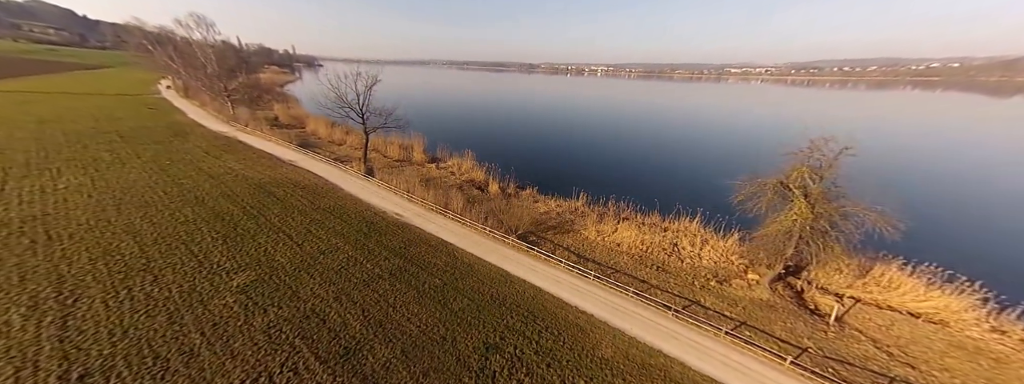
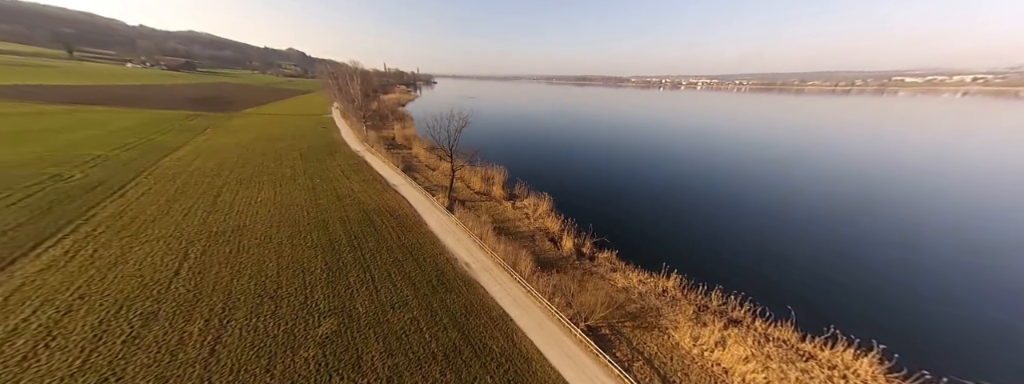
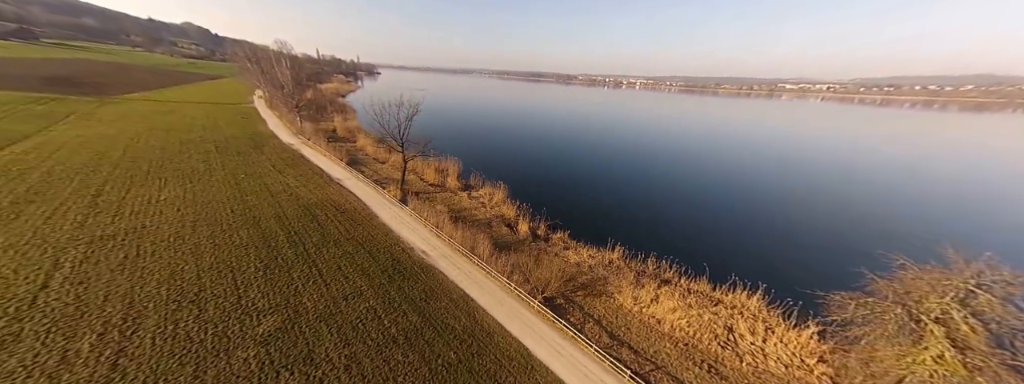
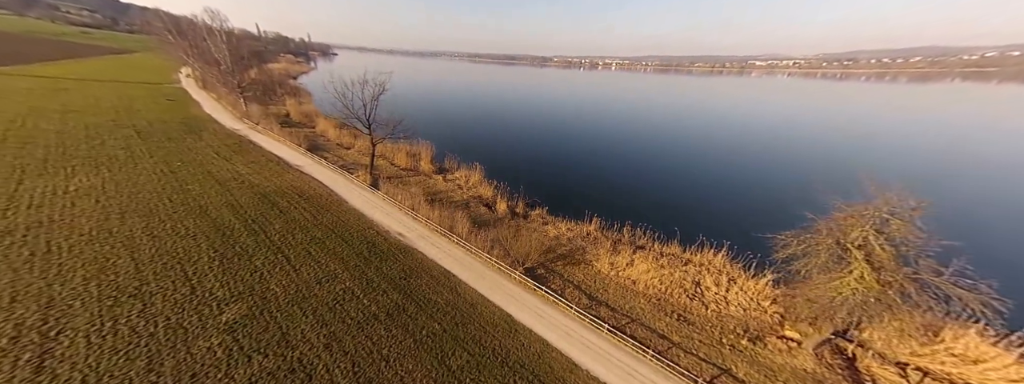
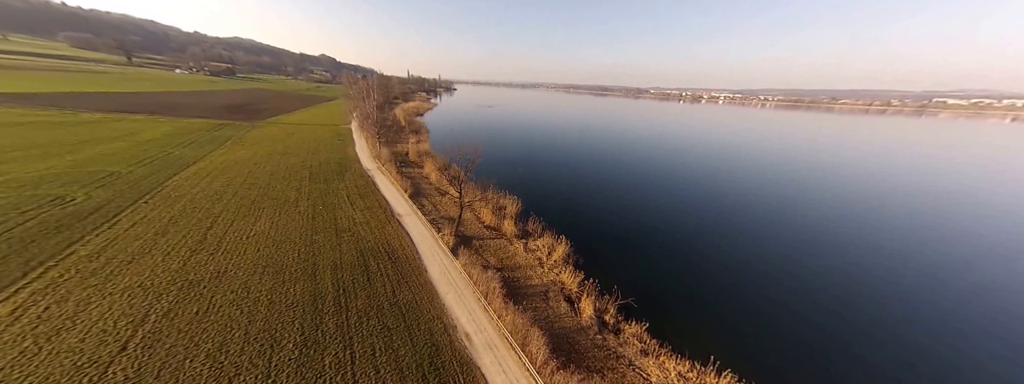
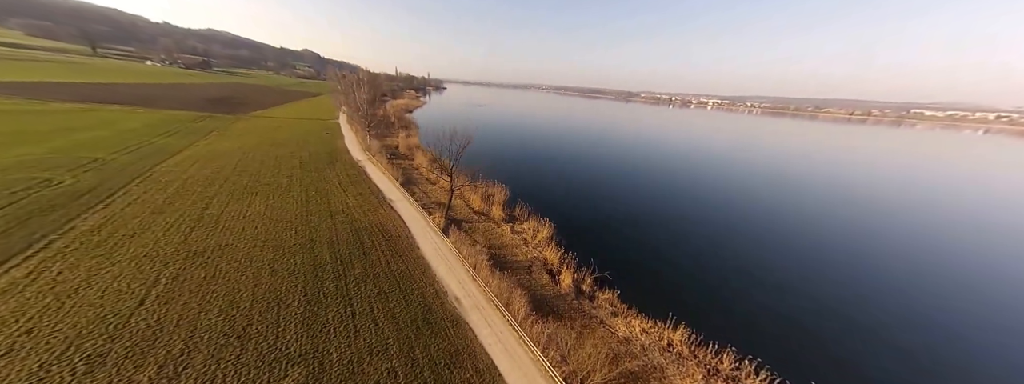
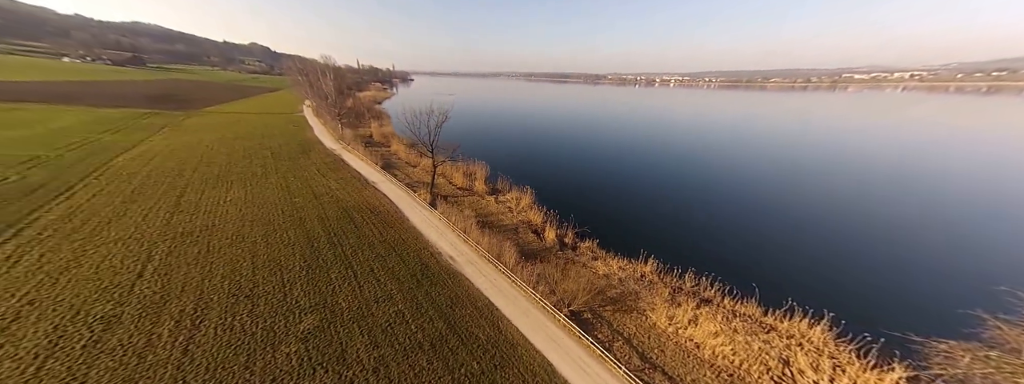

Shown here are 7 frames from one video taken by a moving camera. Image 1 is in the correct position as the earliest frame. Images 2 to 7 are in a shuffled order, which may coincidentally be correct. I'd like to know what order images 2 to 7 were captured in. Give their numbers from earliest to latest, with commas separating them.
4, 3, 7, 2, 6, 5
